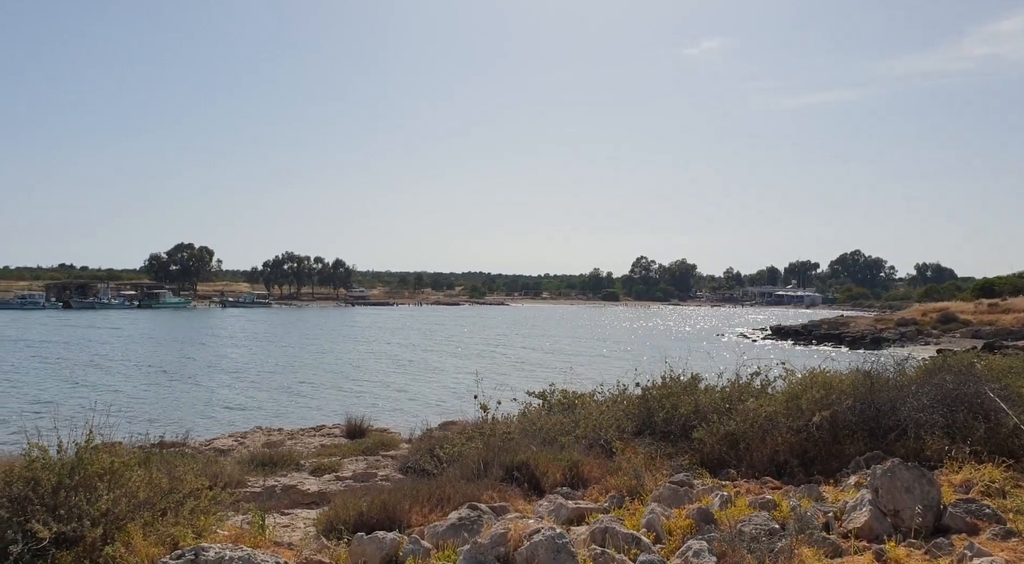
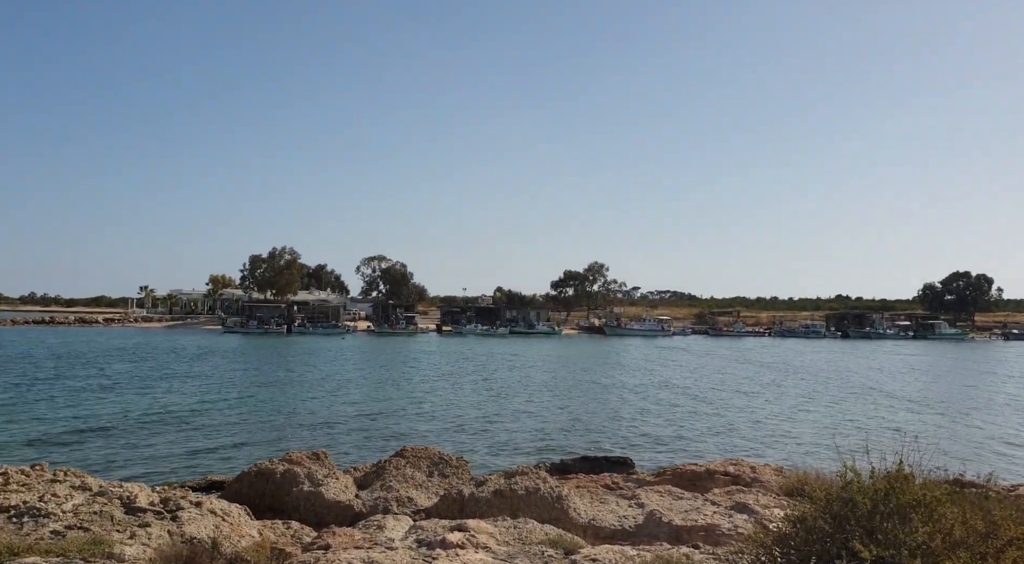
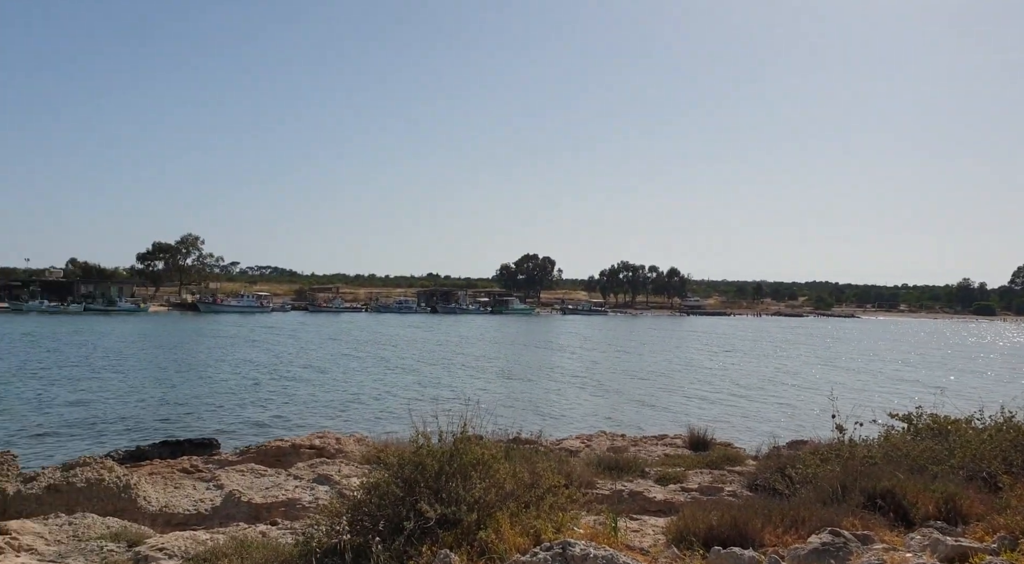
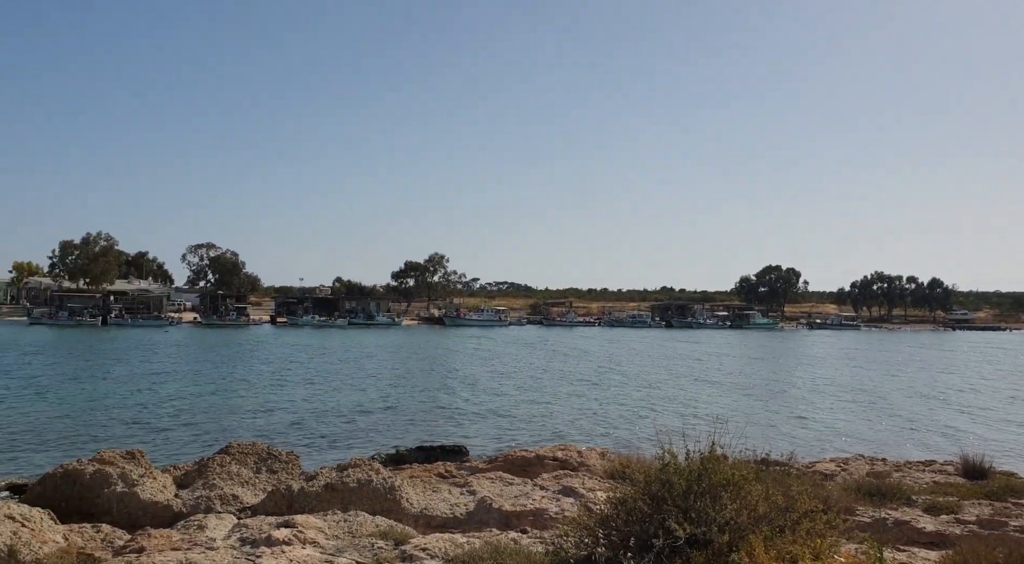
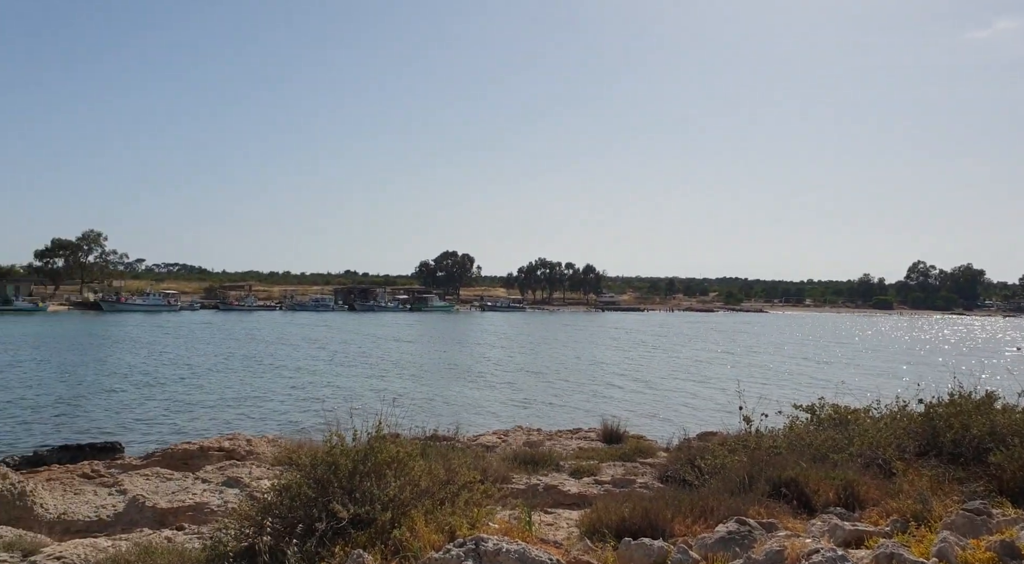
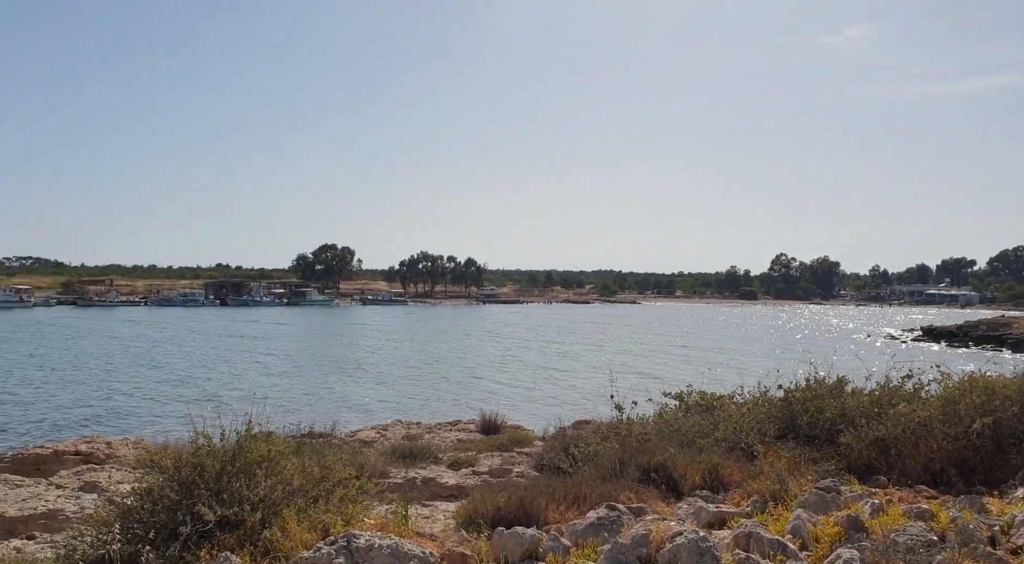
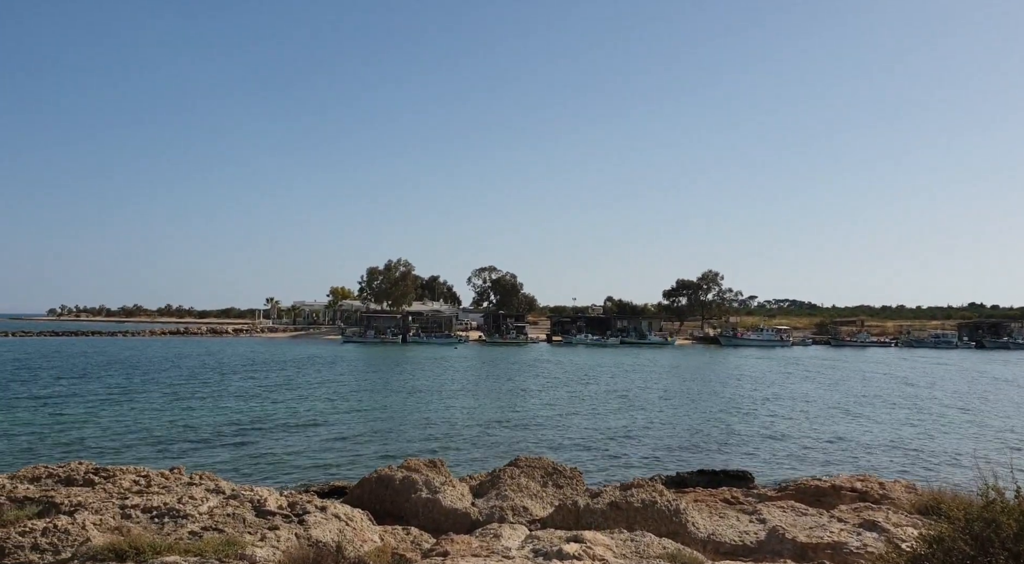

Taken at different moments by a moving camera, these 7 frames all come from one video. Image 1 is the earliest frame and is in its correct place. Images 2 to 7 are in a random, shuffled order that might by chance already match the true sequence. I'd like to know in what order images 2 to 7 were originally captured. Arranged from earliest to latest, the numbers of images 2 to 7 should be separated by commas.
6, 5, 3, 4, 2, 7
